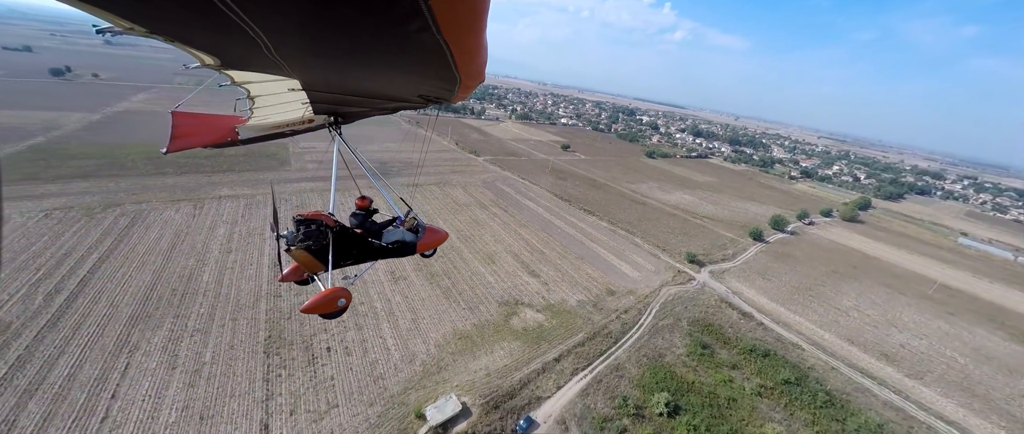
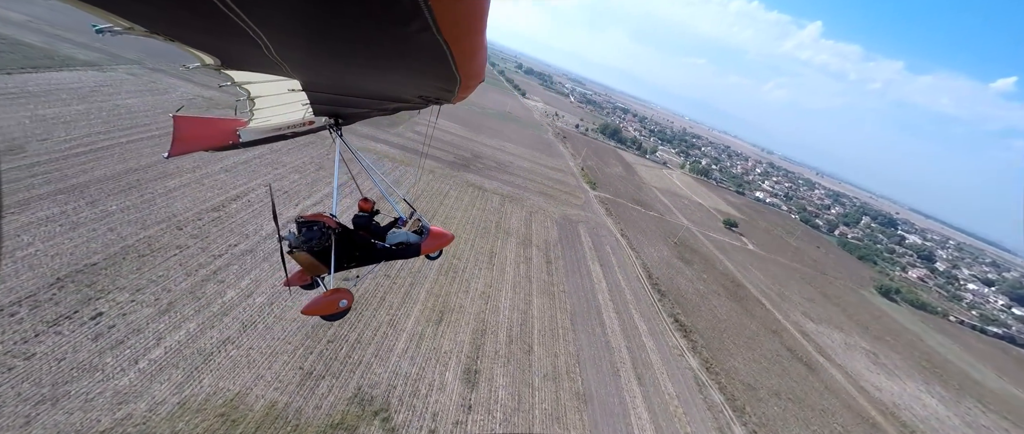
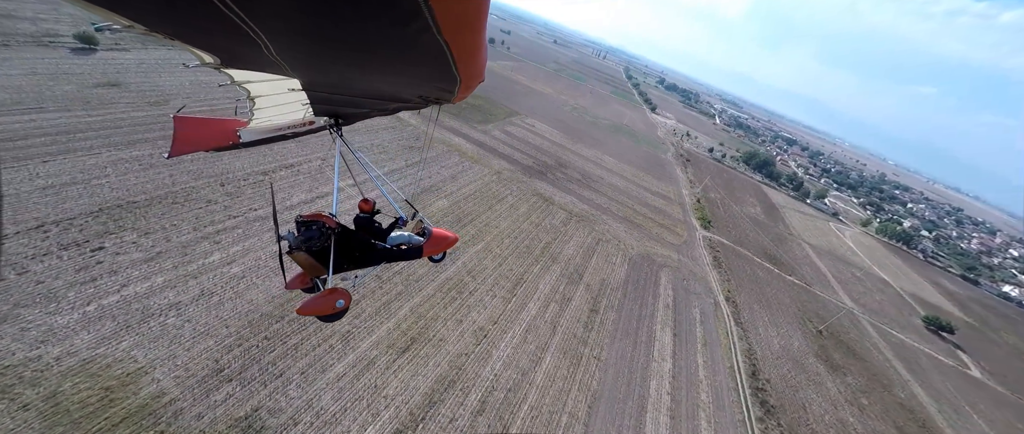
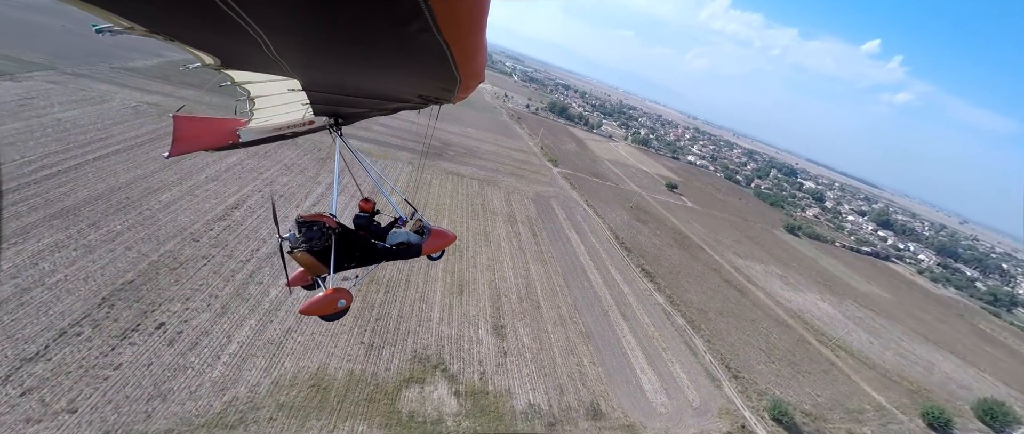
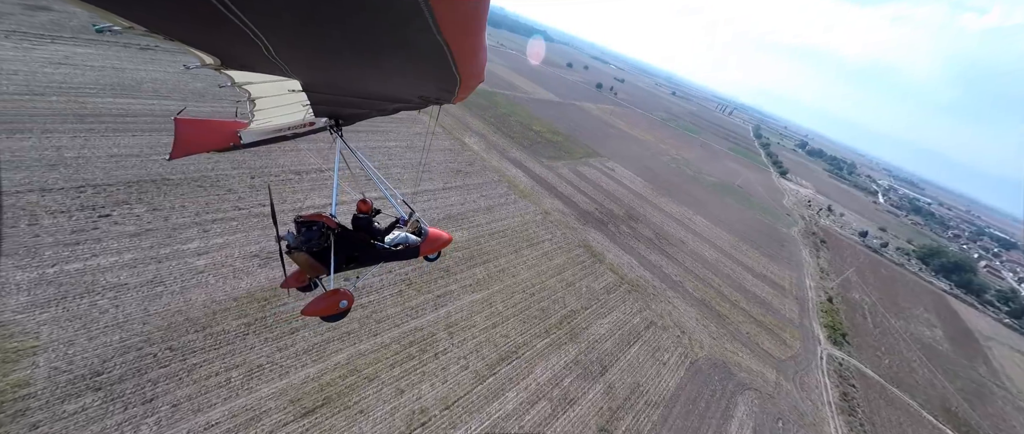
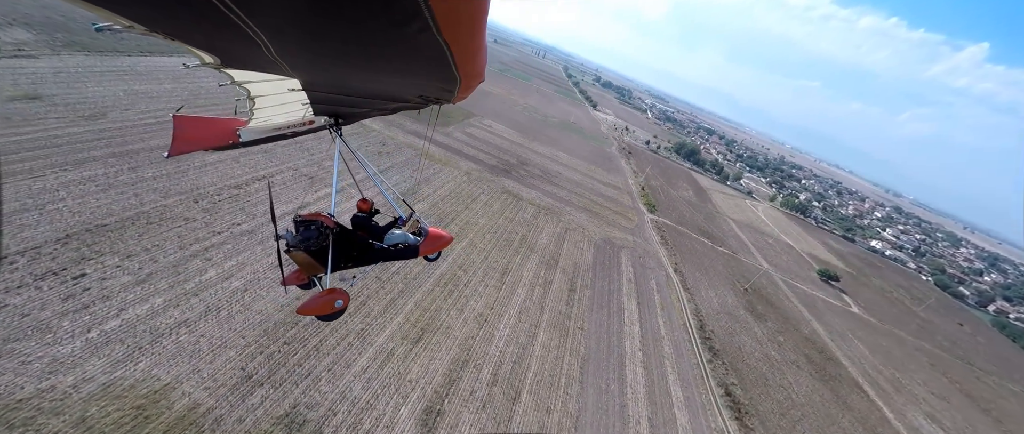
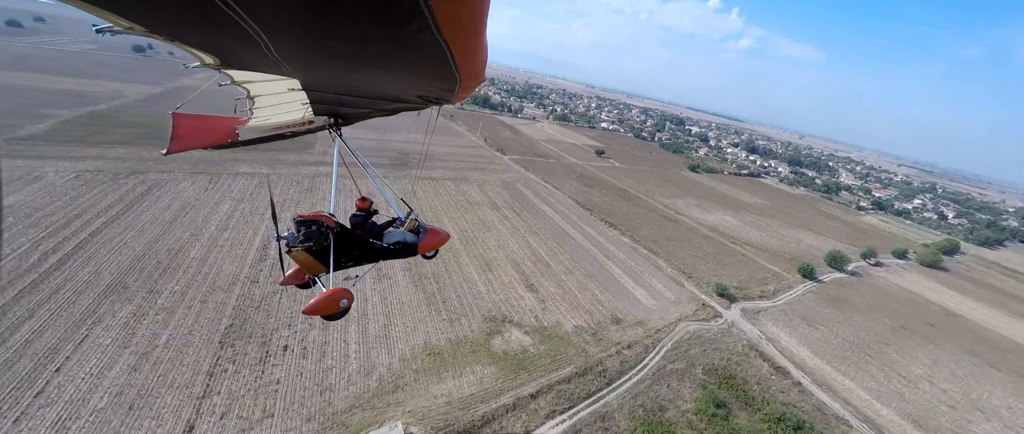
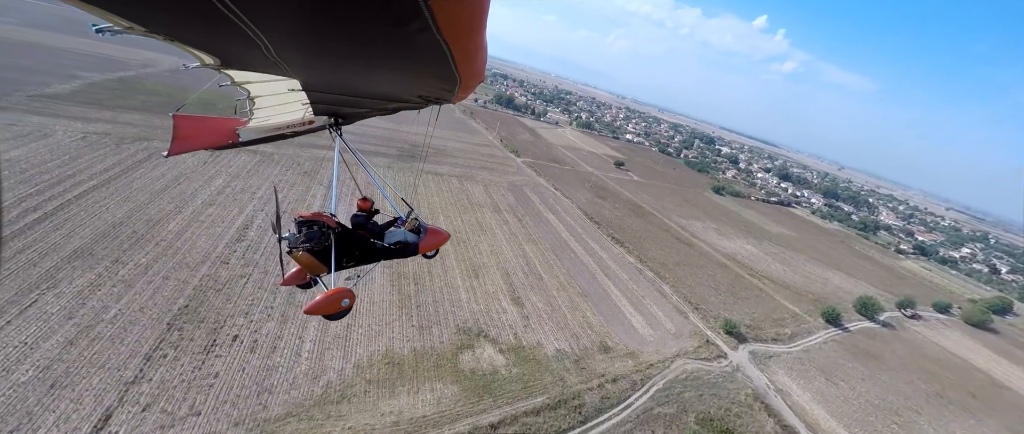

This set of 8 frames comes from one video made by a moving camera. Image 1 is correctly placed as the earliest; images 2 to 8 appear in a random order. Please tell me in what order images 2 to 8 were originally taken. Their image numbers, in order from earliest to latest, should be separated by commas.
7, 8, 4, 2, 6, 3, 5
